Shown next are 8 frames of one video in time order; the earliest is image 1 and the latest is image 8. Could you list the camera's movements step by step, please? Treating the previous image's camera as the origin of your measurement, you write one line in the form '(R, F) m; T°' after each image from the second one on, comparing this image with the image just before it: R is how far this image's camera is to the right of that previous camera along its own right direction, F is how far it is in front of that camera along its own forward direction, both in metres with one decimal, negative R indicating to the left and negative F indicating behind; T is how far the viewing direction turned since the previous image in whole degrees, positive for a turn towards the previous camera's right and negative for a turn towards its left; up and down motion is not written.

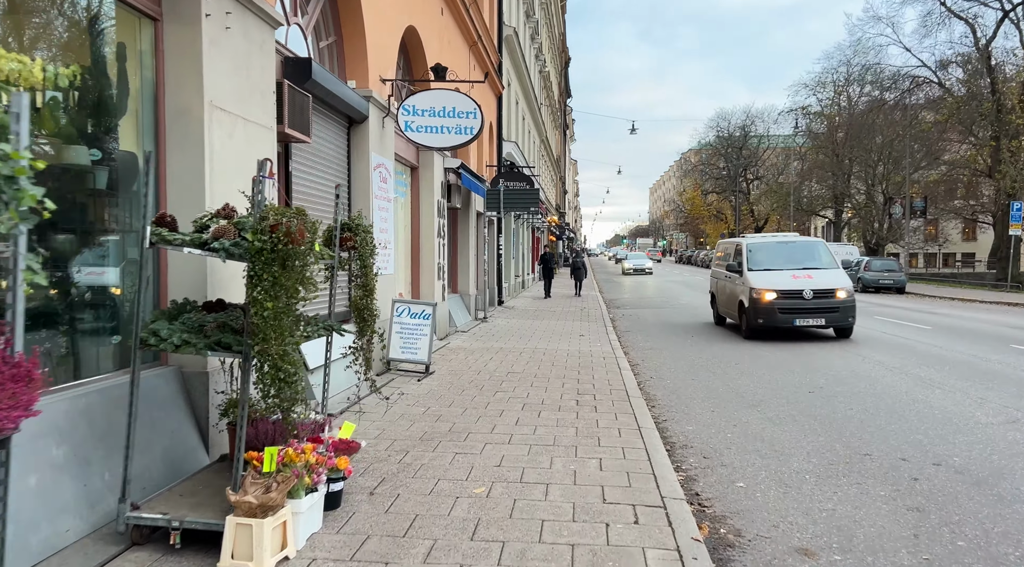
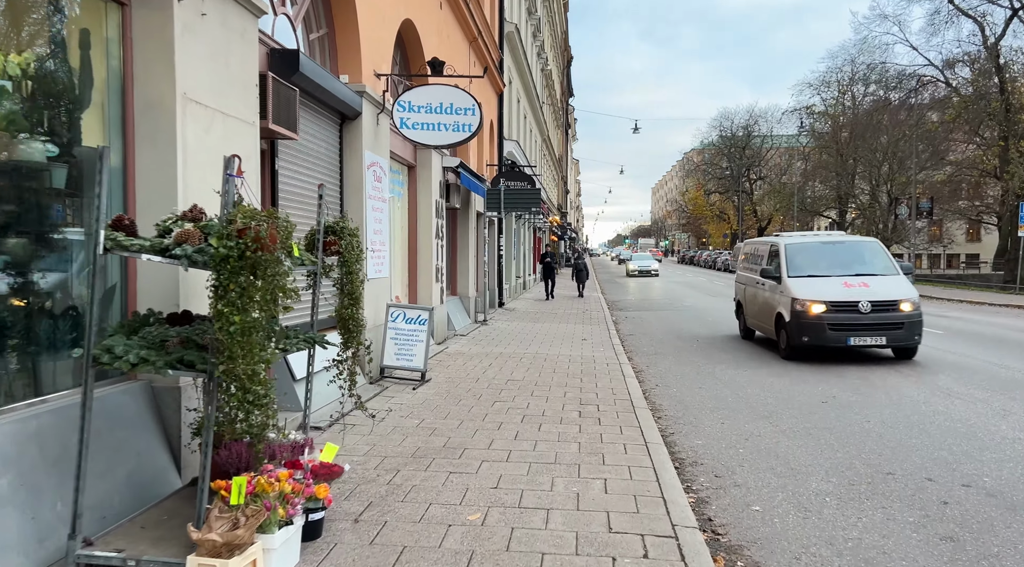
(0.0, +0.3) m; 0°
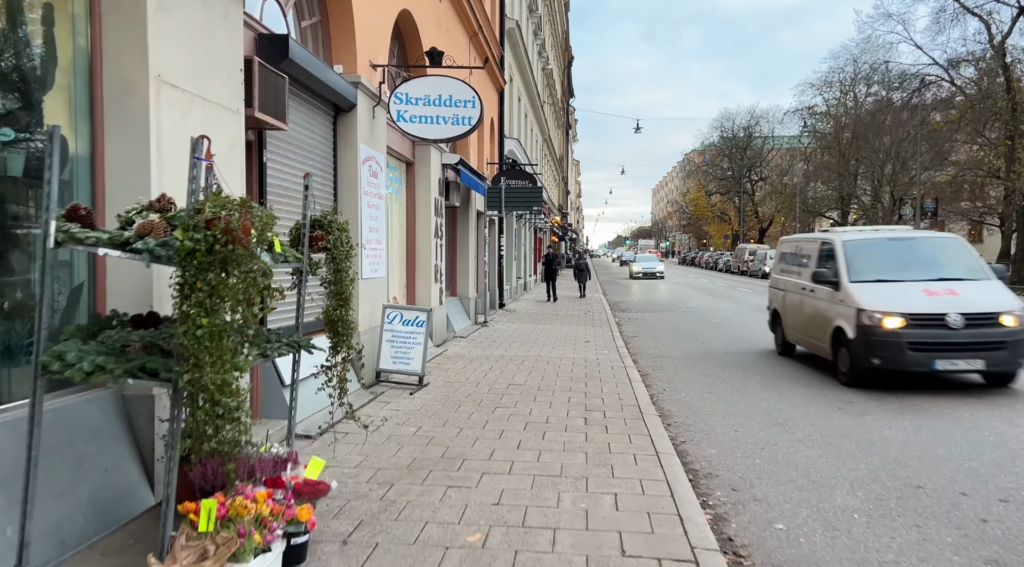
(0.0, +0.3) m; 0°
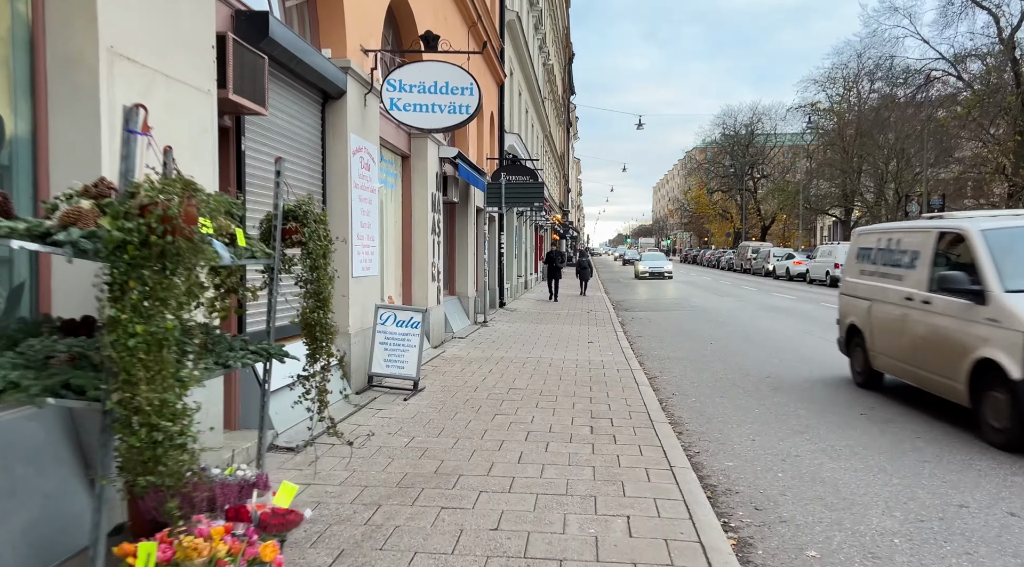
(0.0, +0.4) m; 0°
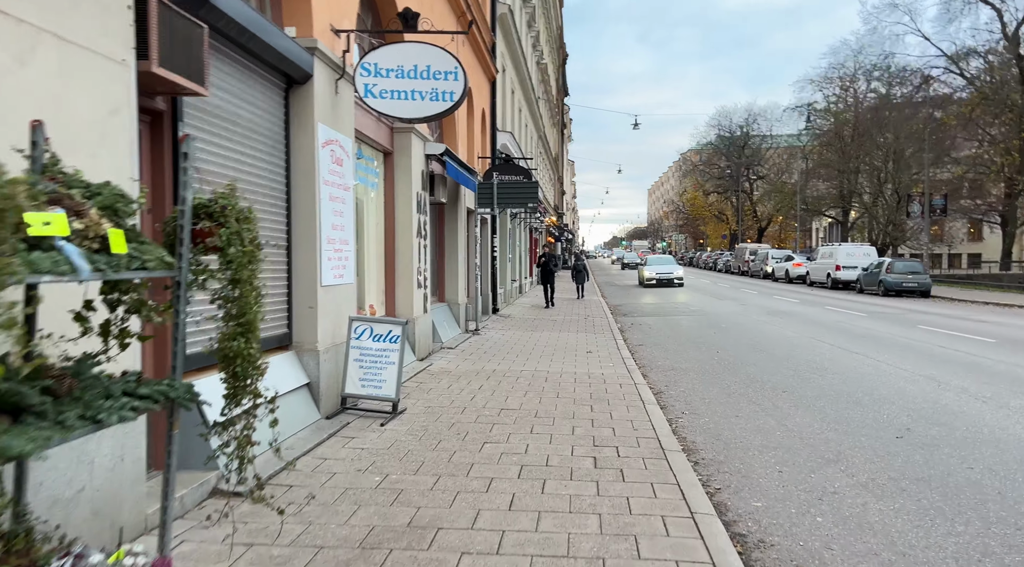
(0.0, +0.8) m; 0°
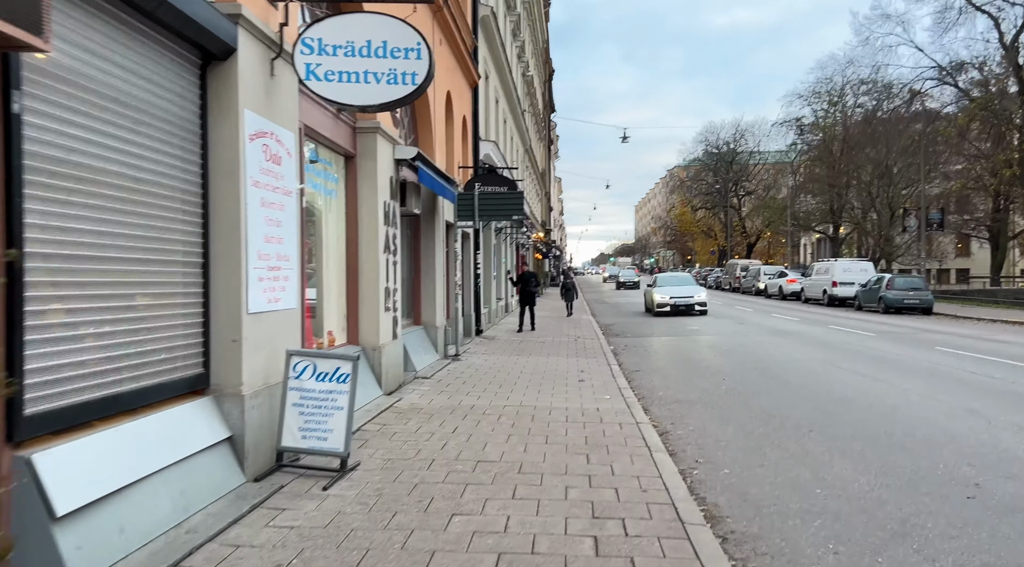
(+0.1, +1.2) m; +1°
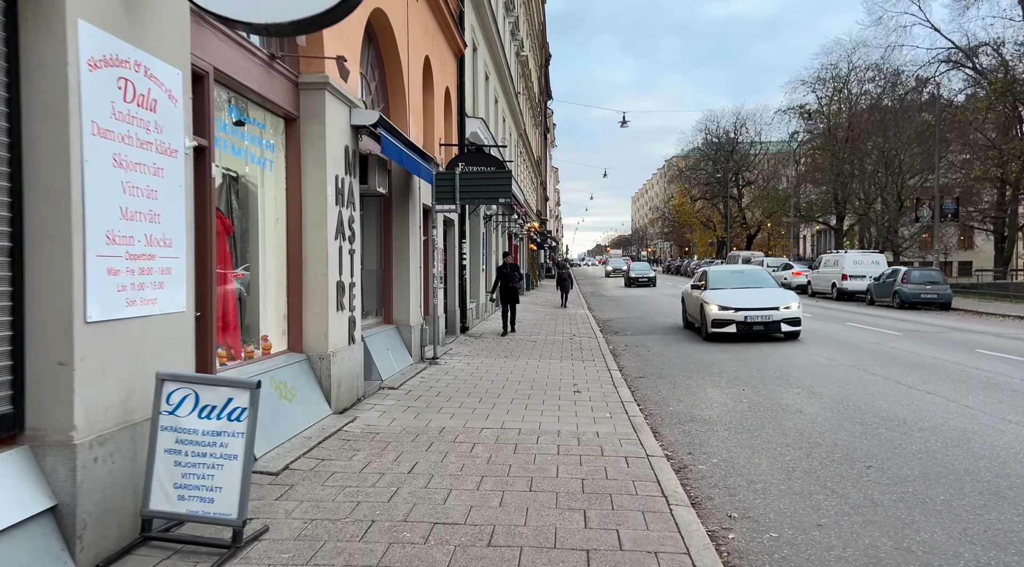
(+0.2, +1.5) m; 0°
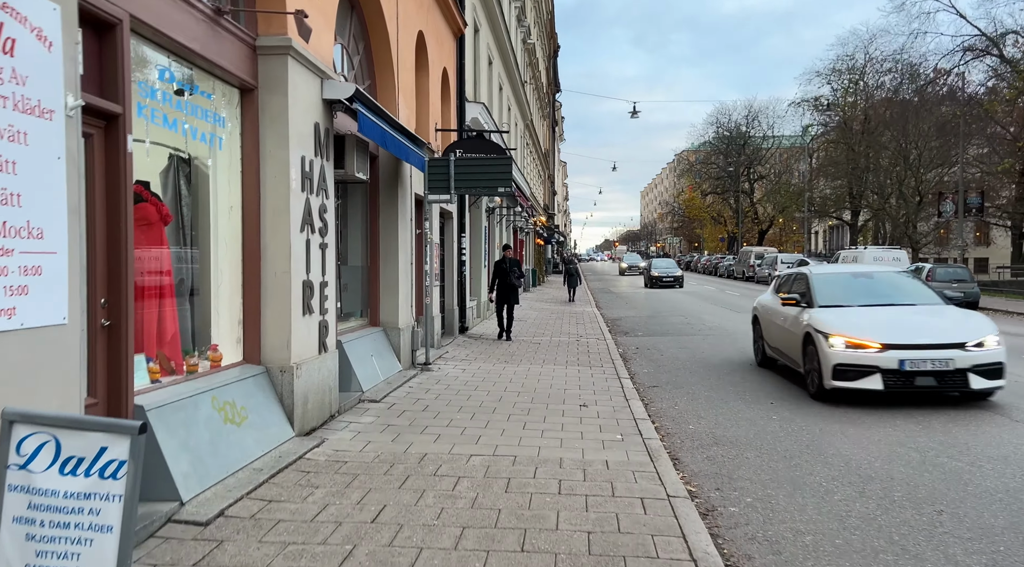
(+0.1, +1.0) m; -1°
